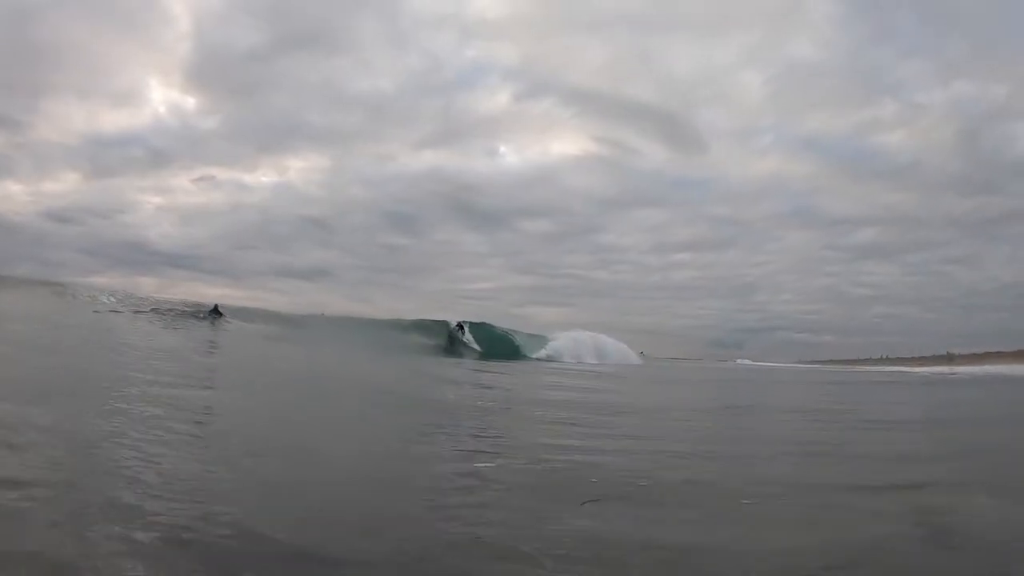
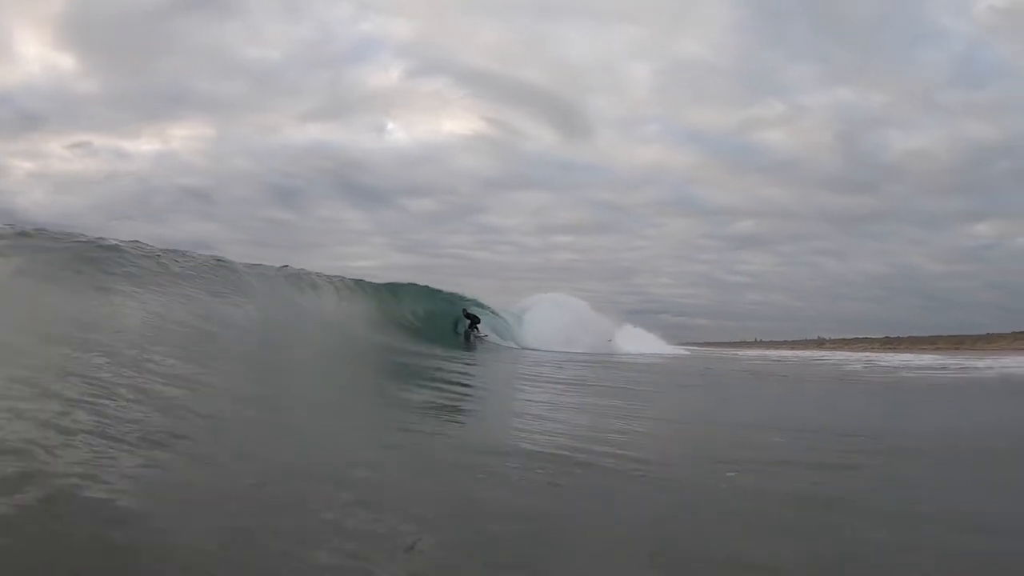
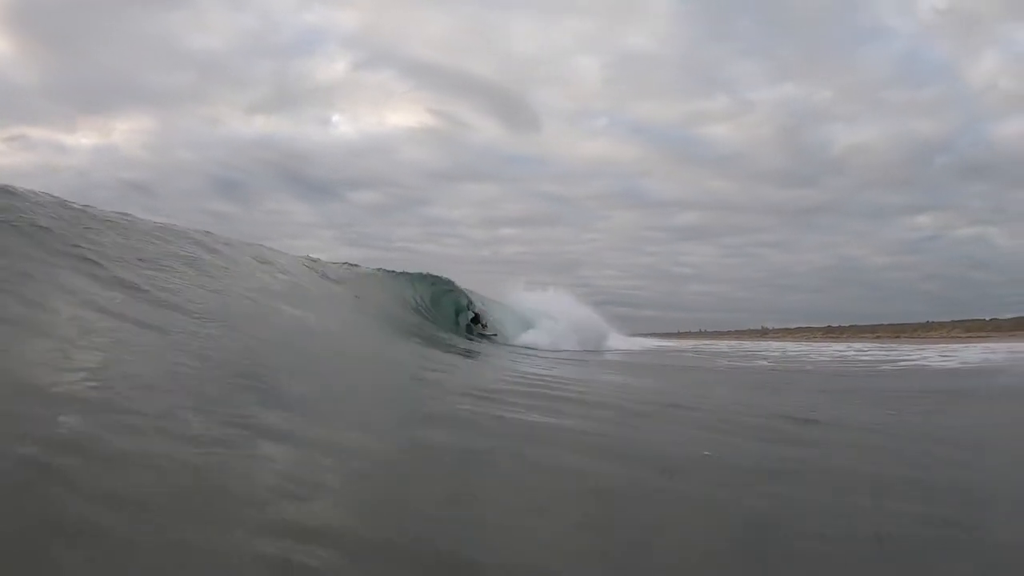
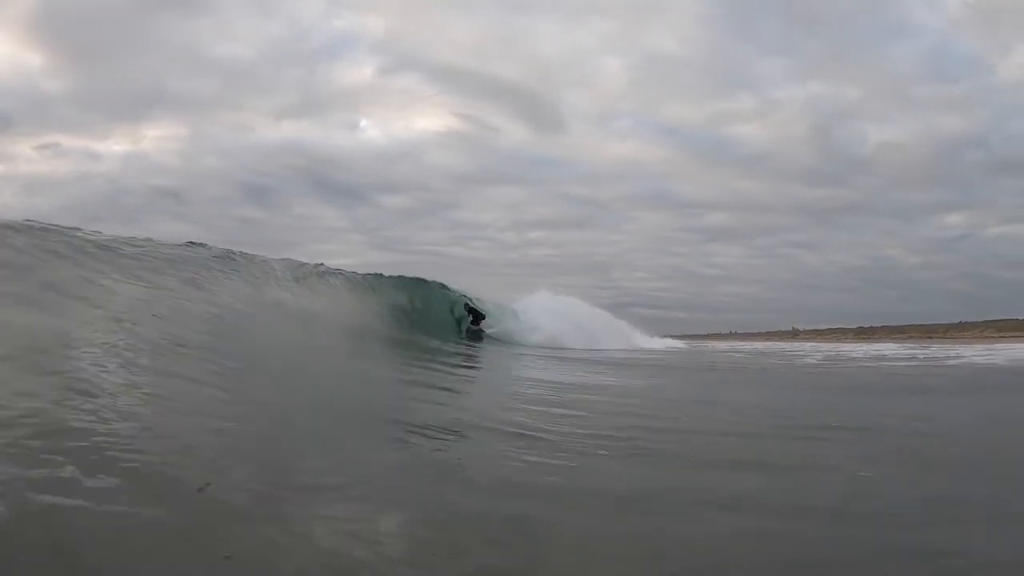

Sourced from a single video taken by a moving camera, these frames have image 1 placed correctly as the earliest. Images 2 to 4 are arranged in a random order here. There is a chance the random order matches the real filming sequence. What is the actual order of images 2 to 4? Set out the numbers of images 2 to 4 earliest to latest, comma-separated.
2, 4, 3
